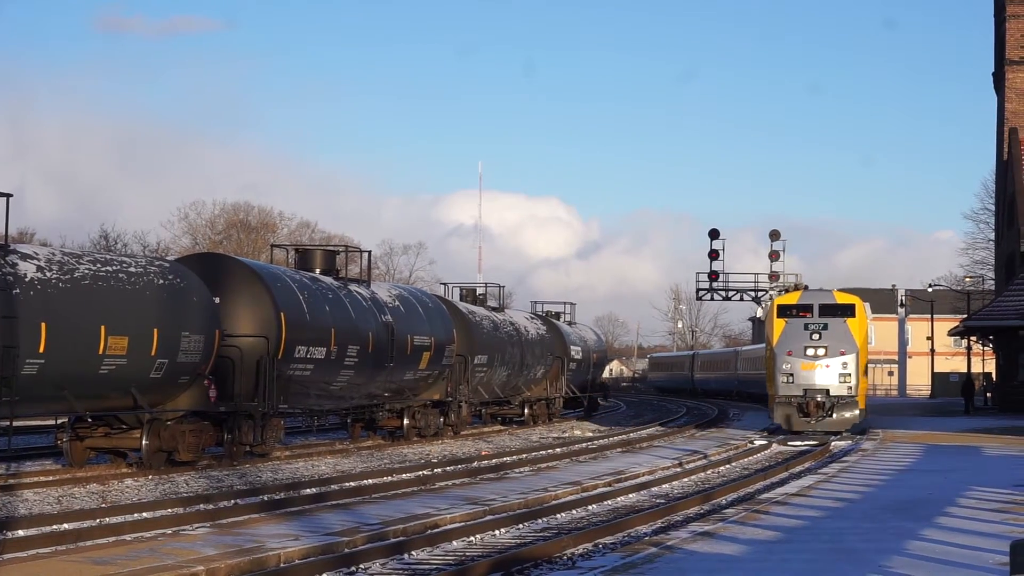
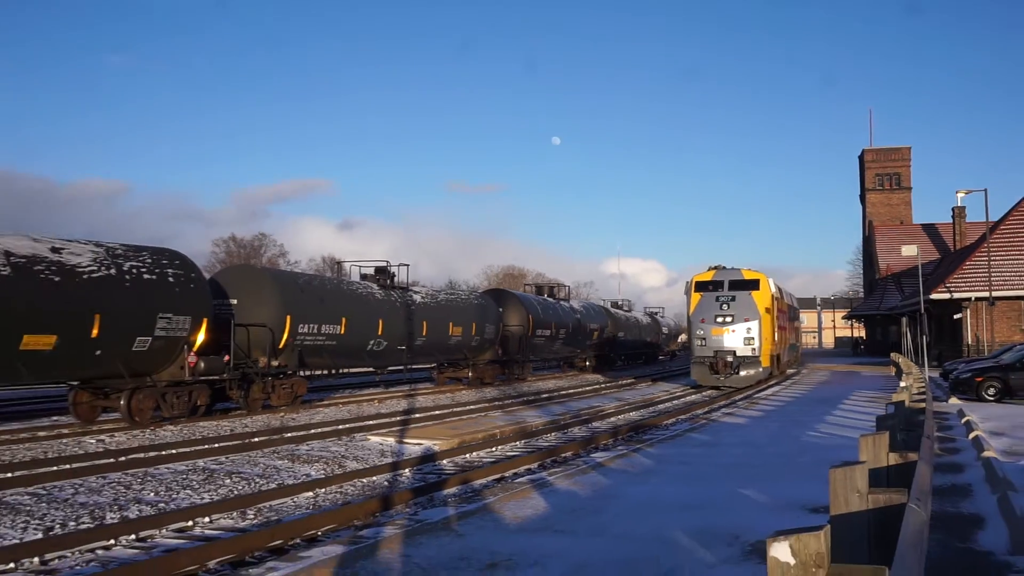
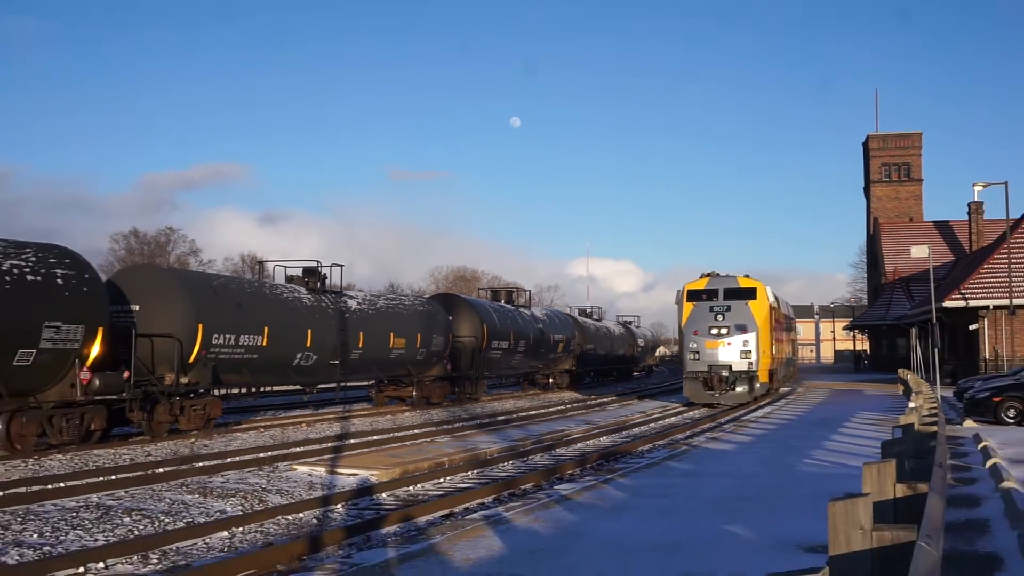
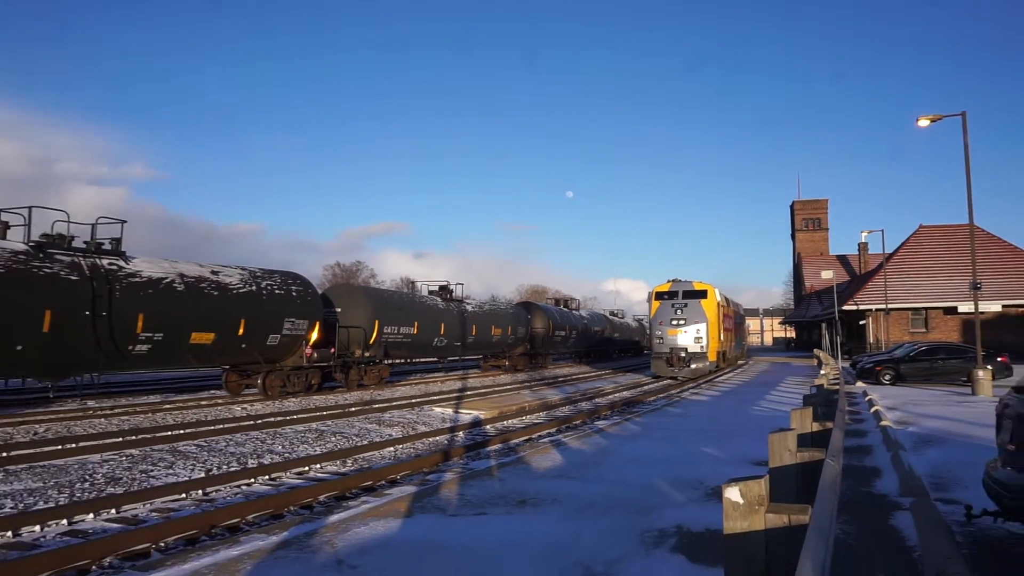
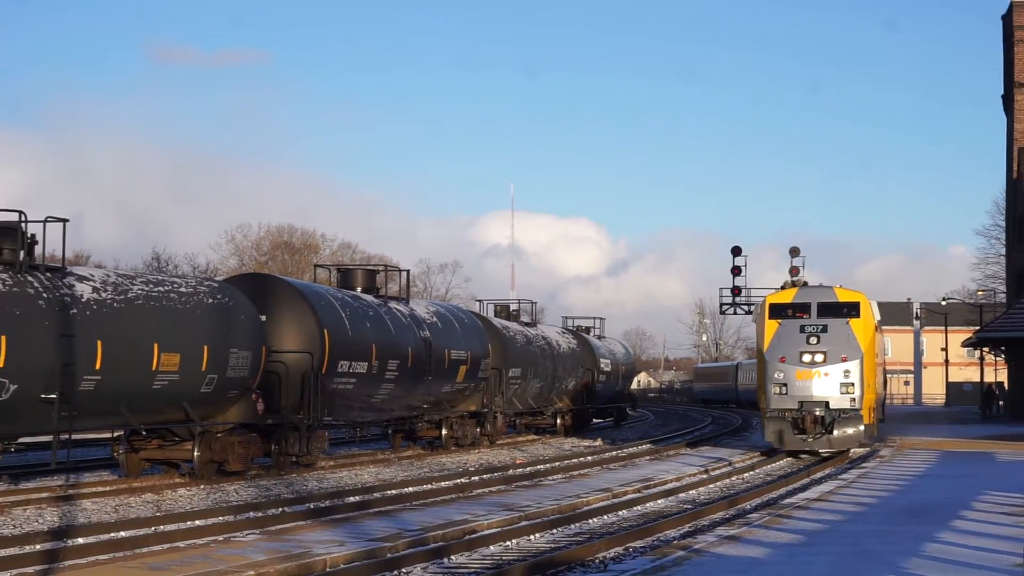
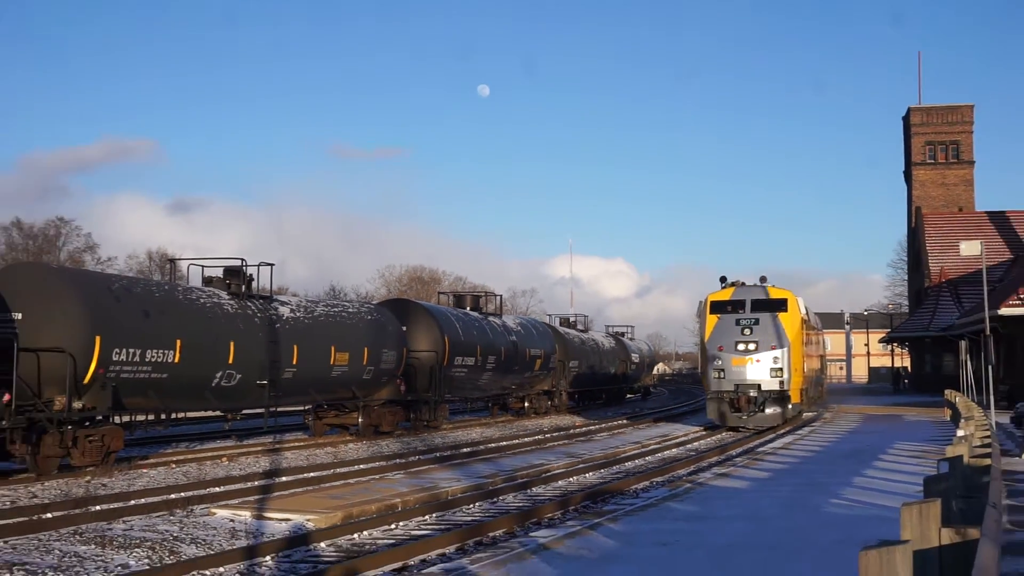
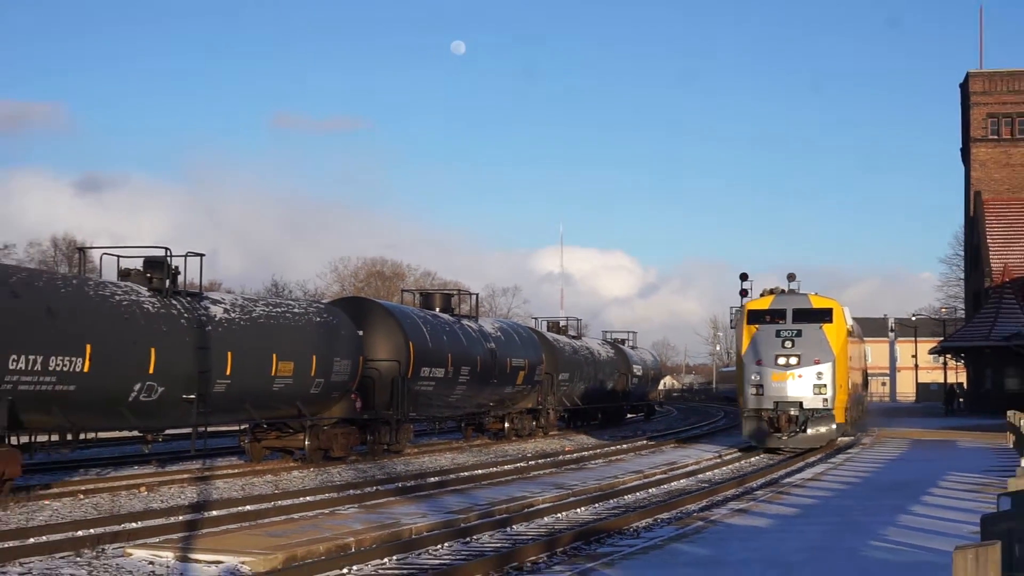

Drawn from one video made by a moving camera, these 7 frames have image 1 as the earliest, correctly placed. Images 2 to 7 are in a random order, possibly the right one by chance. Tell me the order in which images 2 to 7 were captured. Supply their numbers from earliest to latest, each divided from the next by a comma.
5, 7, 6, 3, 2, 4
